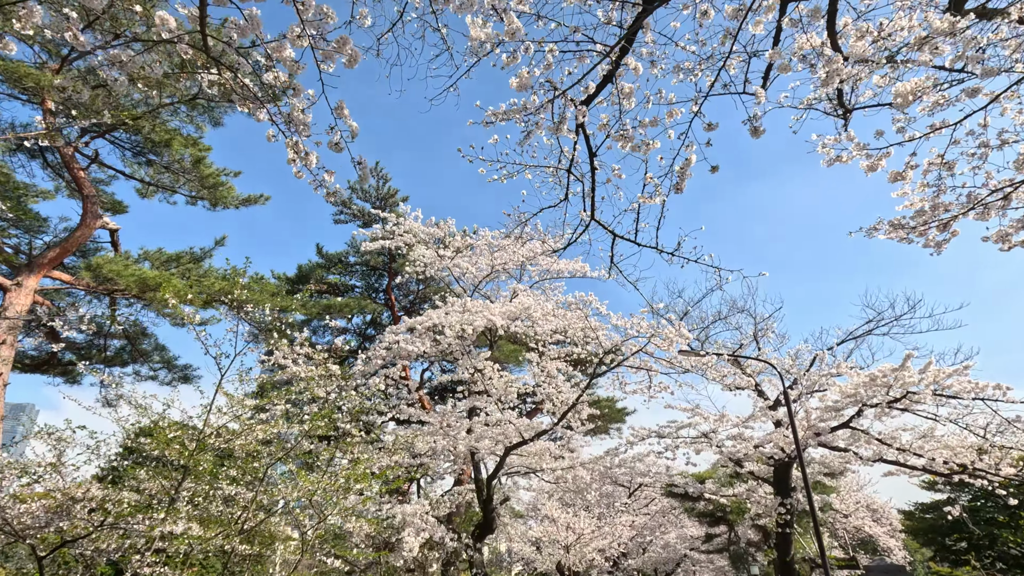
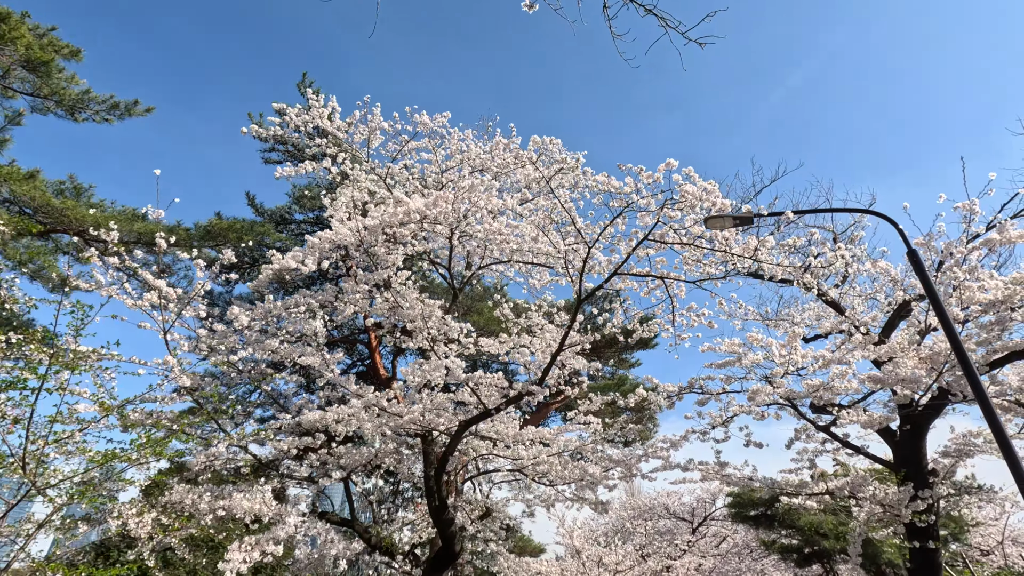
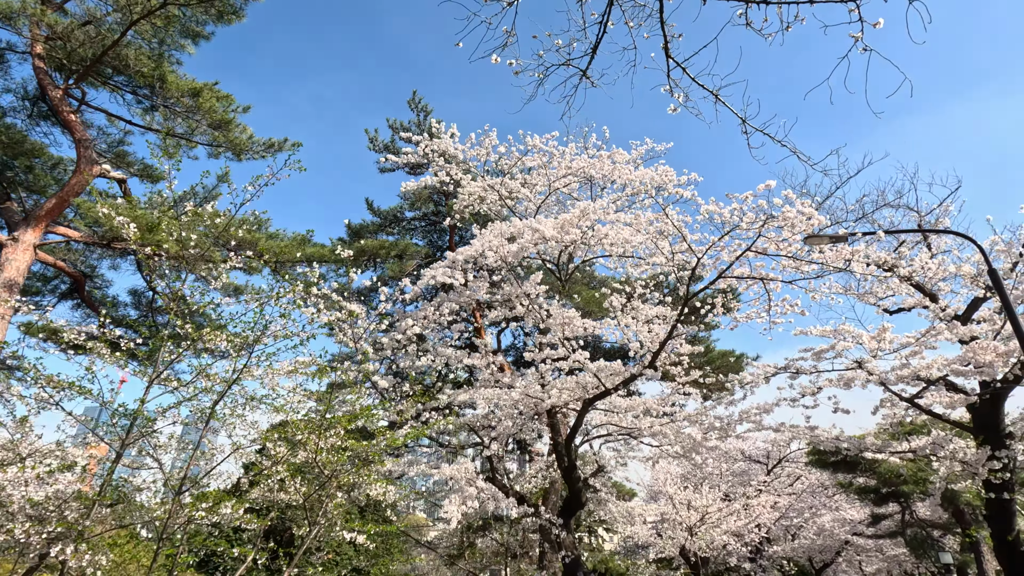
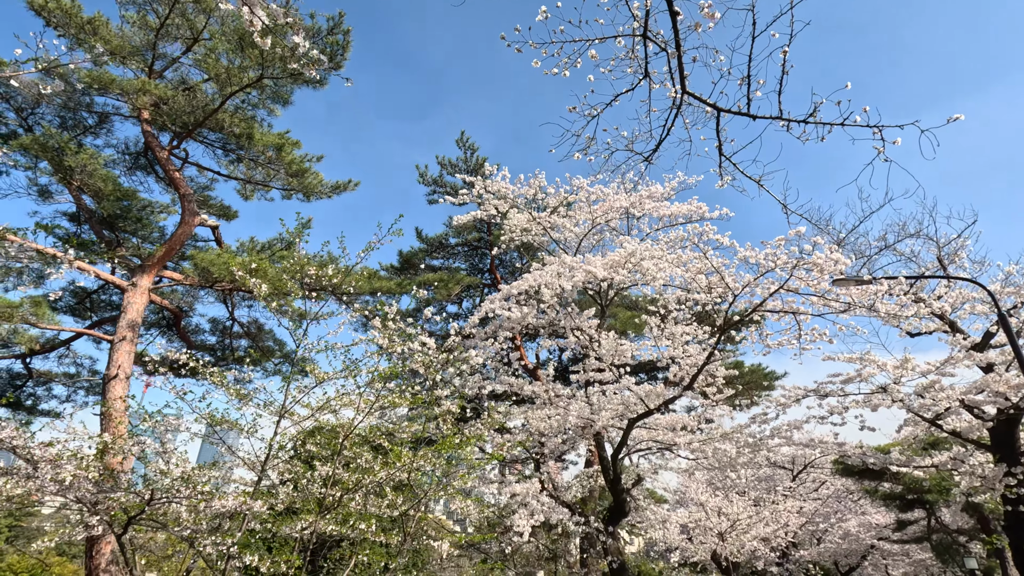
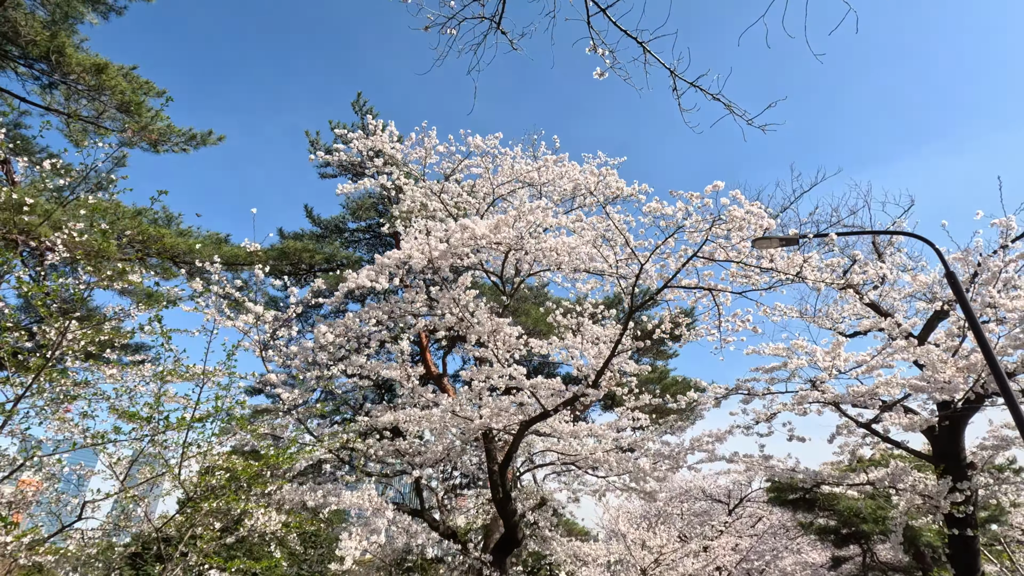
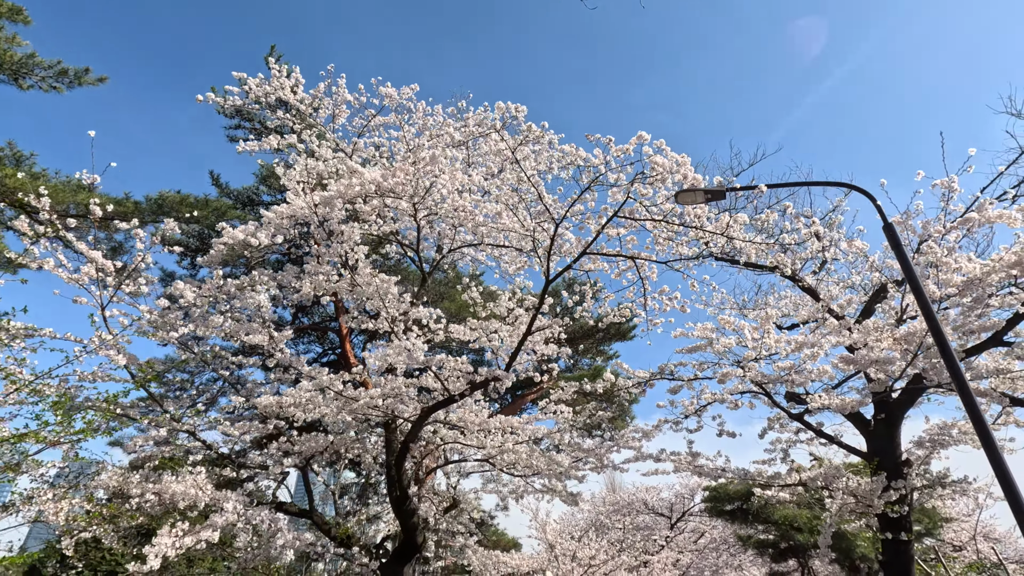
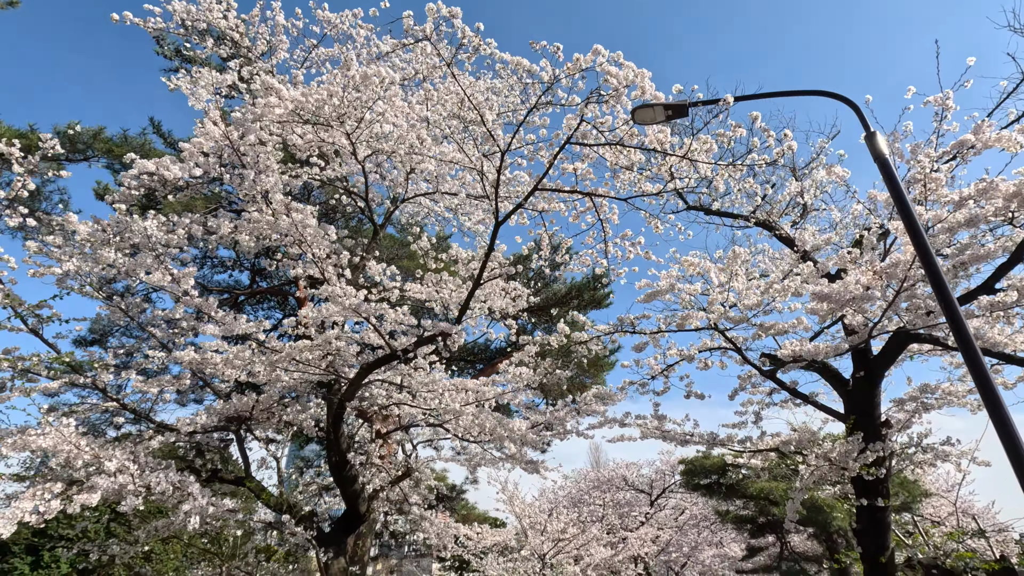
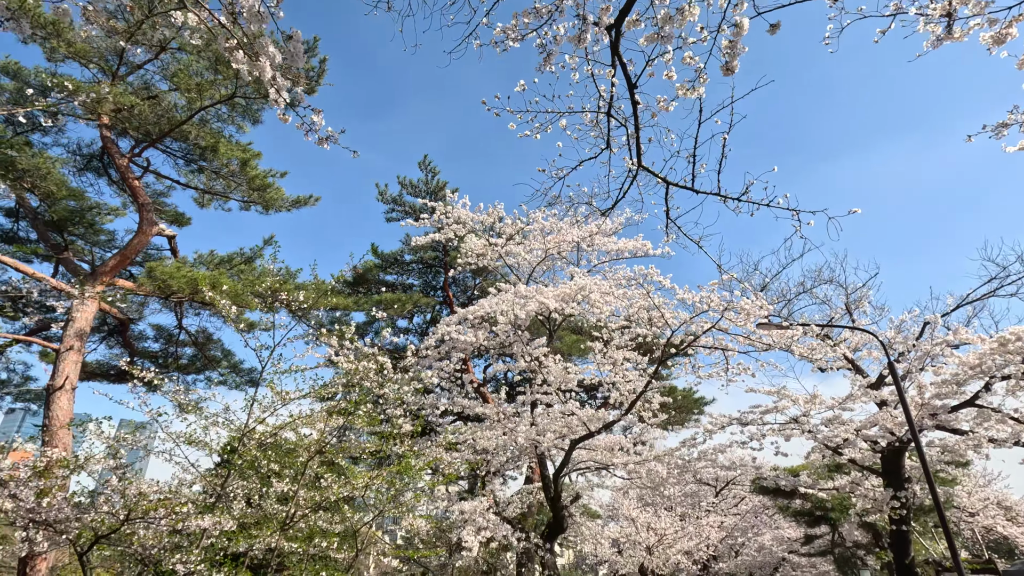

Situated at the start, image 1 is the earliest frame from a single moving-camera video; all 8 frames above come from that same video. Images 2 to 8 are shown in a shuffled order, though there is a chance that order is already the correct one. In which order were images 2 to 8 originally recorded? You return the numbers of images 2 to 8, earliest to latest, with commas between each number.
8, 4, 3, 5, 2, 6, 7
